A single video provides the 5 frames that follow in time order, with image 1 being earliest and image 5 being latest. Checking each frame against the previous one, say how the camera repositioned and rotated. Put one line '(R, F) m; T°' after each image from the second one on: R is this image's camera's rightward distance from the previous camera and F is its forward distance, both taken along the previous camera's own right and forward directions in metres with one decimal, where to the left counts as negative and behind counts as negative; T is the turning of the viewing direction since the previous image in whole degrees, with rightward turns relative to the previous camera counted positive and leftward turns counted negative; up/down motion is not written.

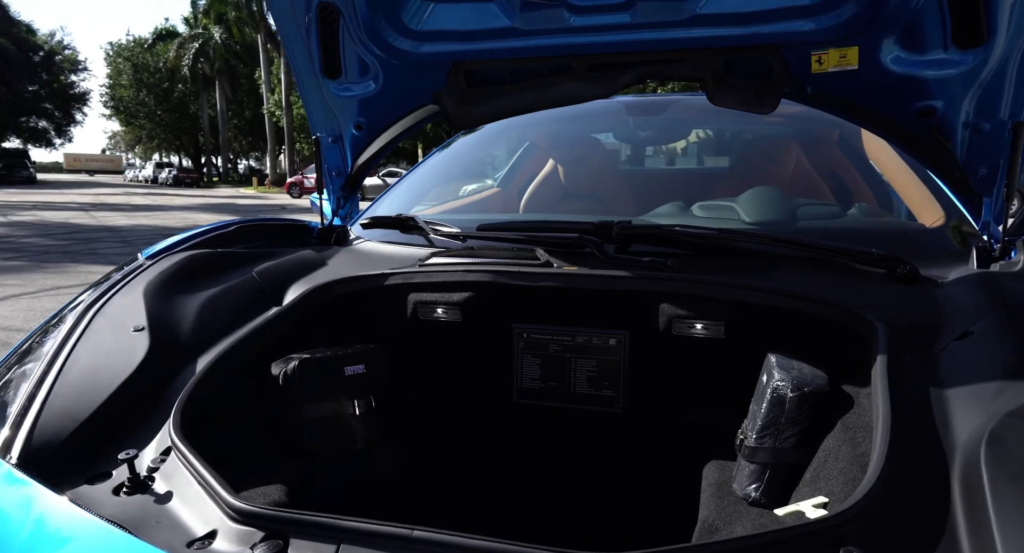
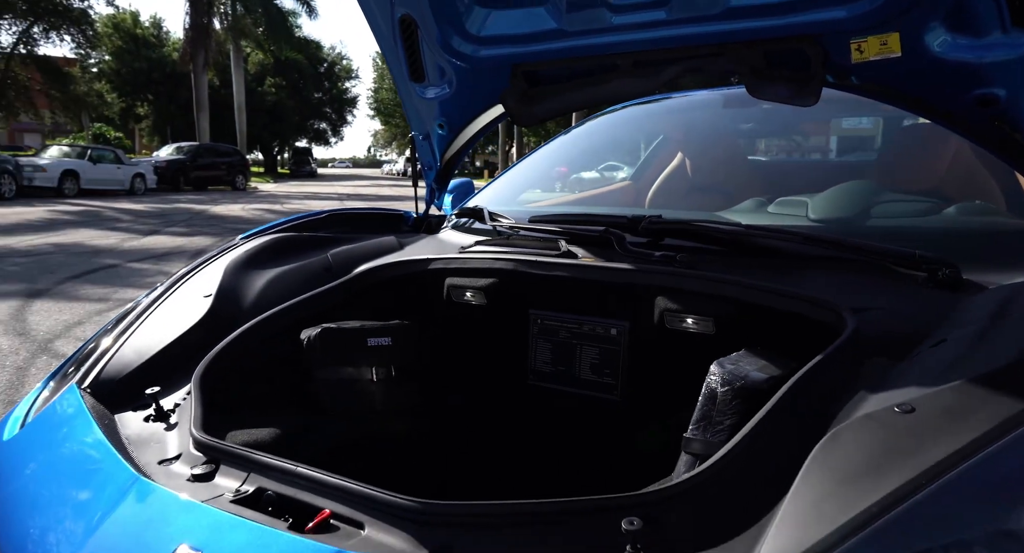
(+0.6, -0.1) m; -19°
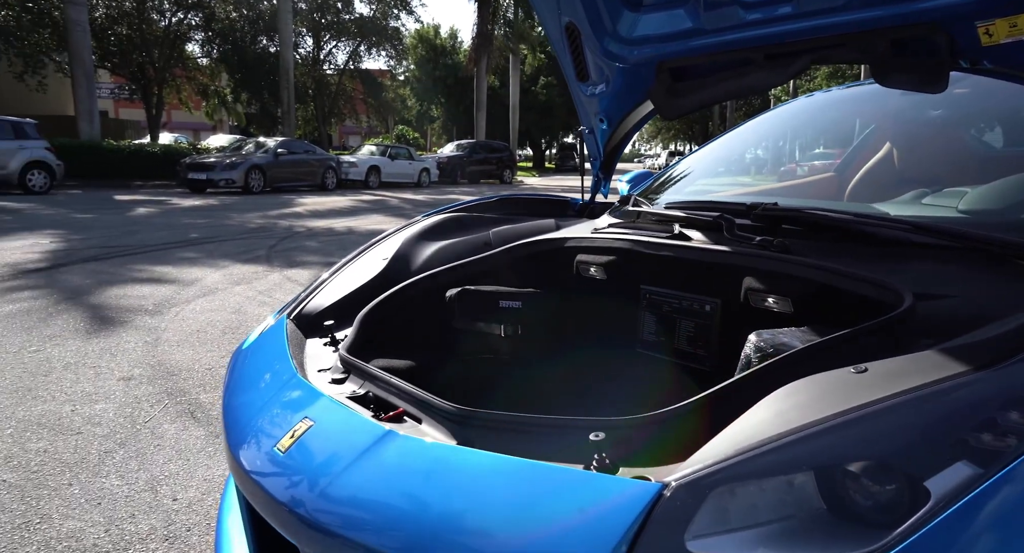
(+0.4, -0.2) m; -21°
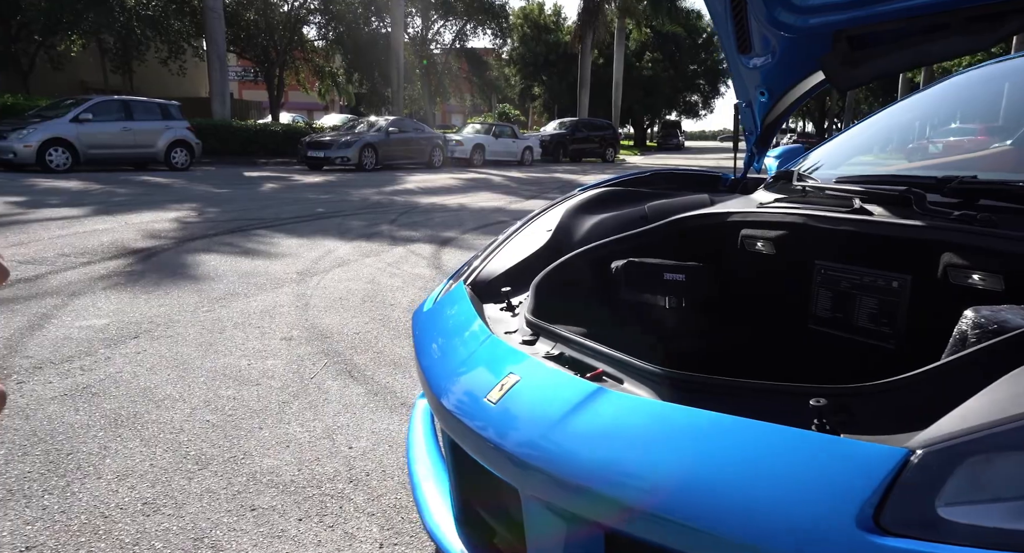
(-0.2, -0.1) m; -8°
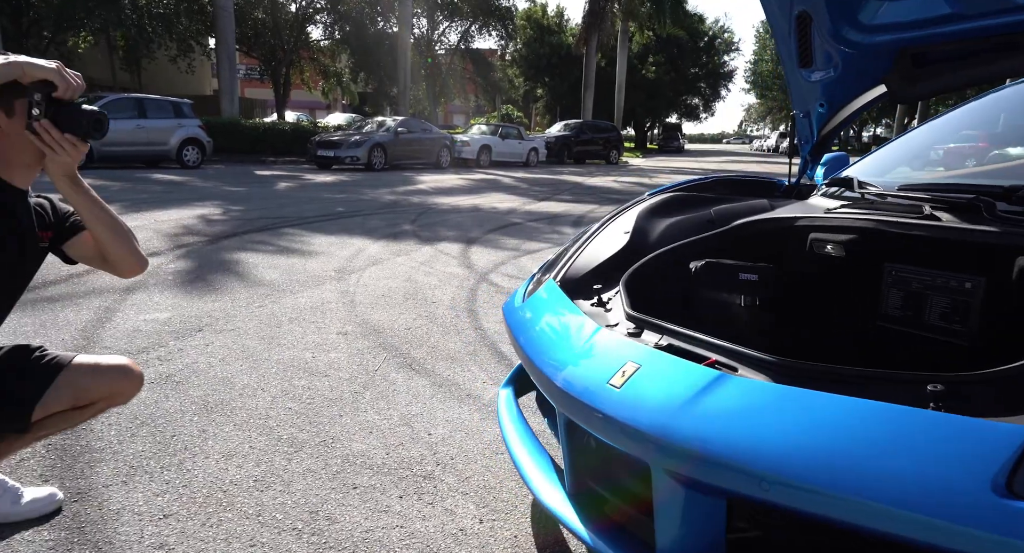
(-0.3, -0.2) m; 0°
